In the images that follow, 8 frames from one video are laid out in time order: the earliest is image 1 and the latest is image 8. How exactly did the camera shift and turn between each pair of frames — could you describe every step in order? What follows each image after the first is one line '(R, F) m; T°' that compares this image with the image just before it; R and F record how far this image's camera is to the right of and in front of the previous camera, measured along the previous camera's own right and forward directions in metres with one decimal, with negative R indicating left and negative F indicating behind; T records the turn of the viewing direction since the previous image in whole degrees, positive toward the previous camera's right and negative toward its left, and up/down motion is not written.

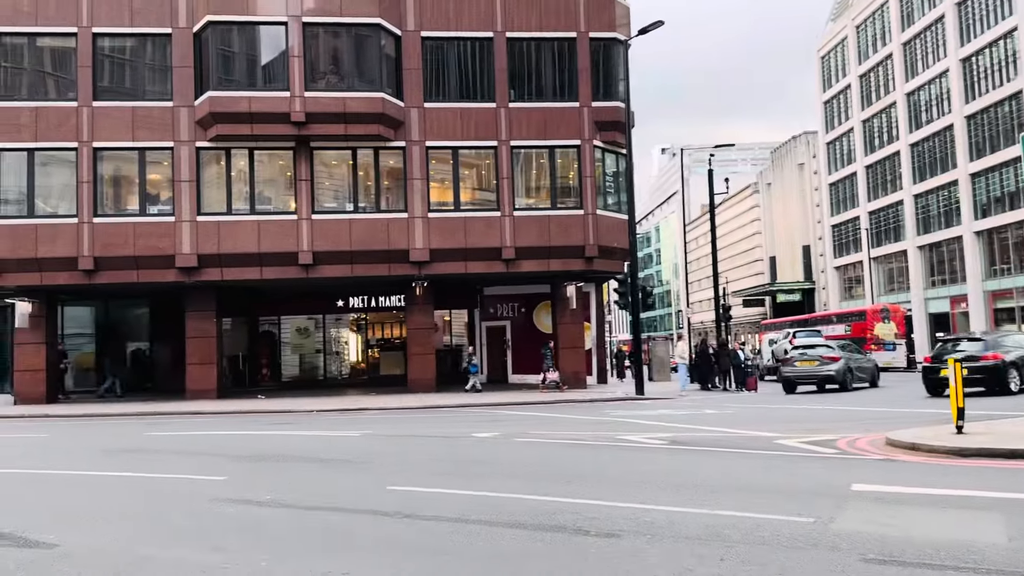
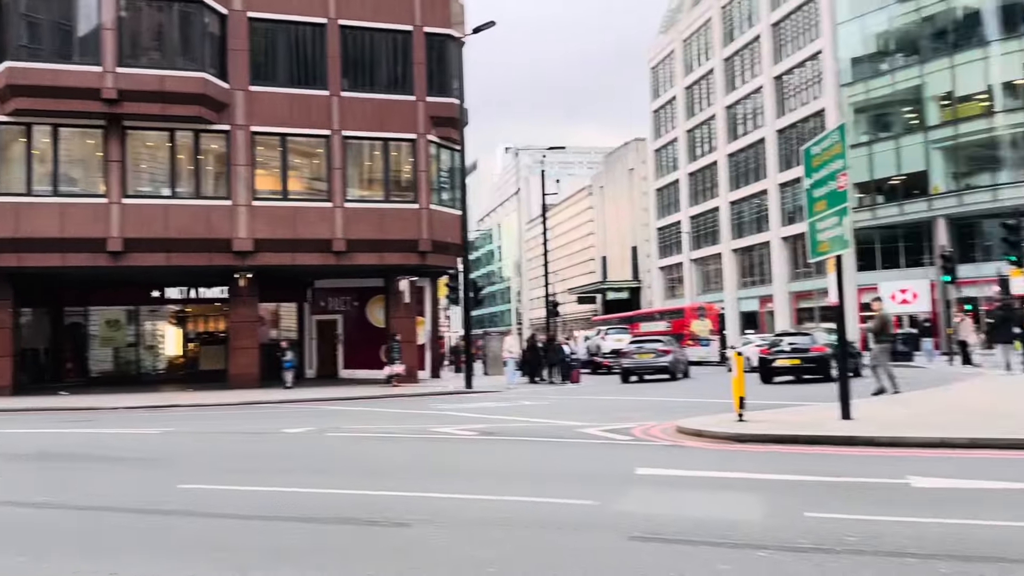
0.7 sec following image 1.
(+0.5, 0.0) m; +11°
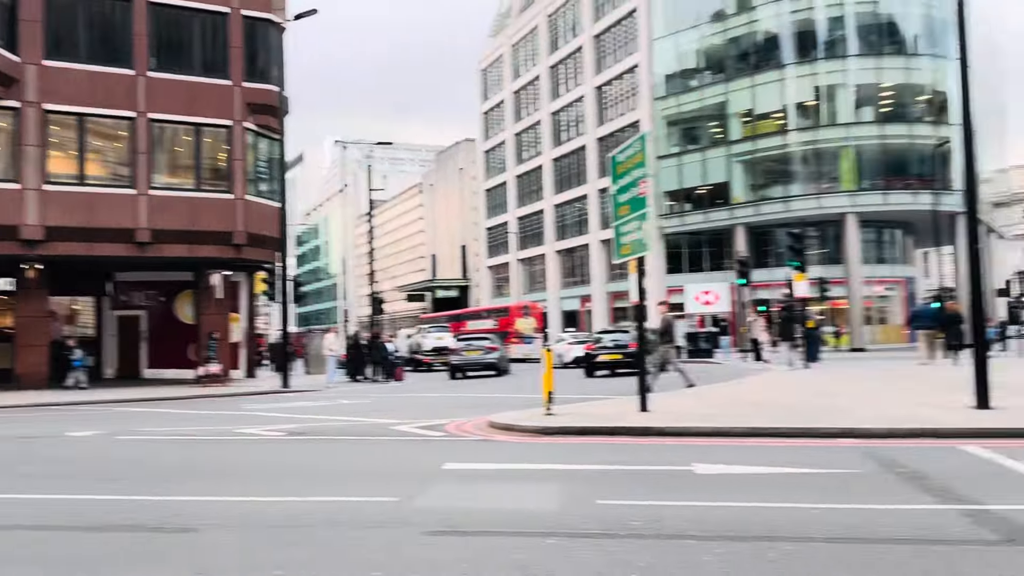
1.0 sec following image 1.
(+0.3, 0.0) m; +12°
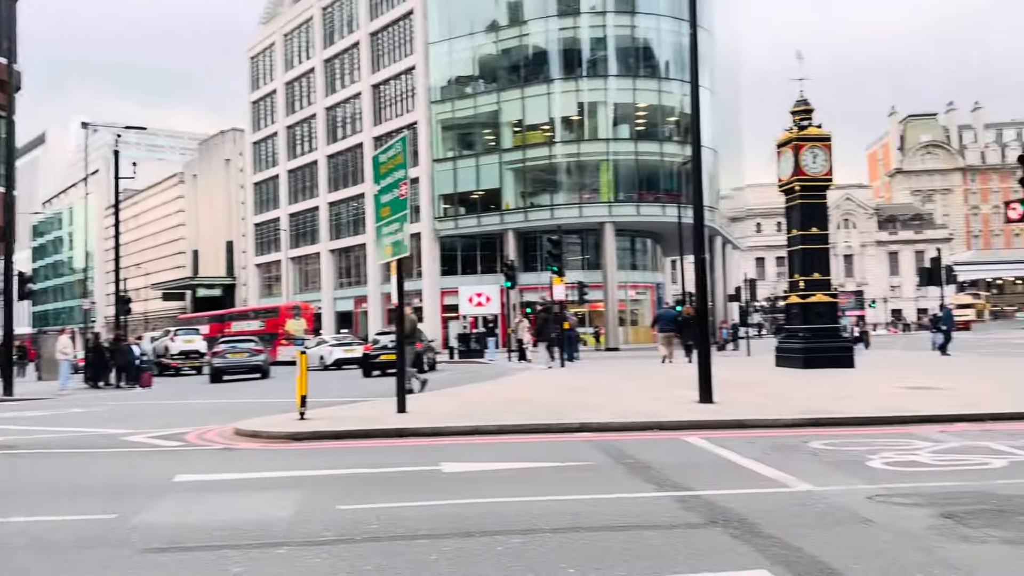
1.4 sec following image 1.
(+0.4, -0.1) m; +15°
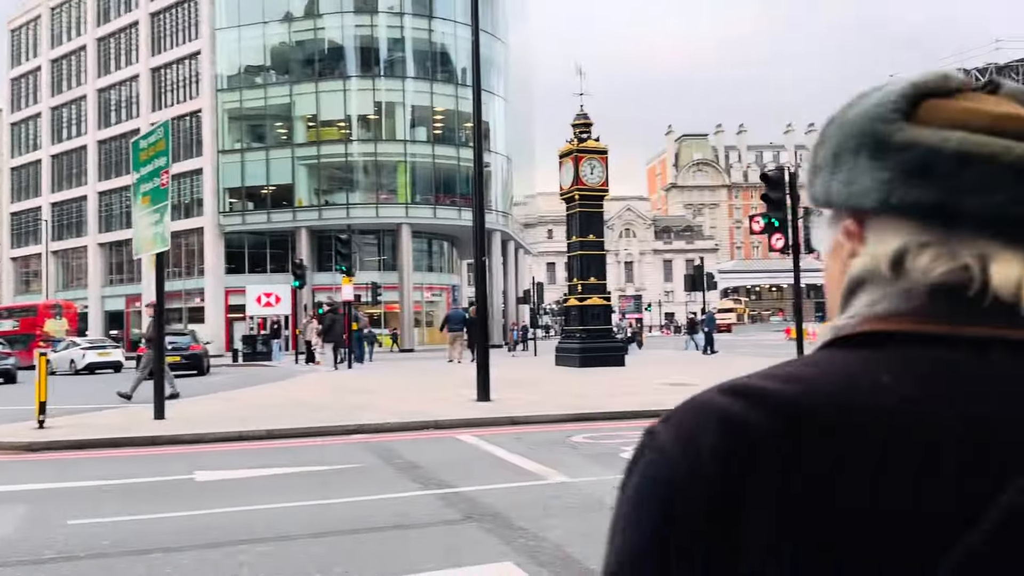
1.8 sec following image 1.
(+0.5, -0.1) m; +13°
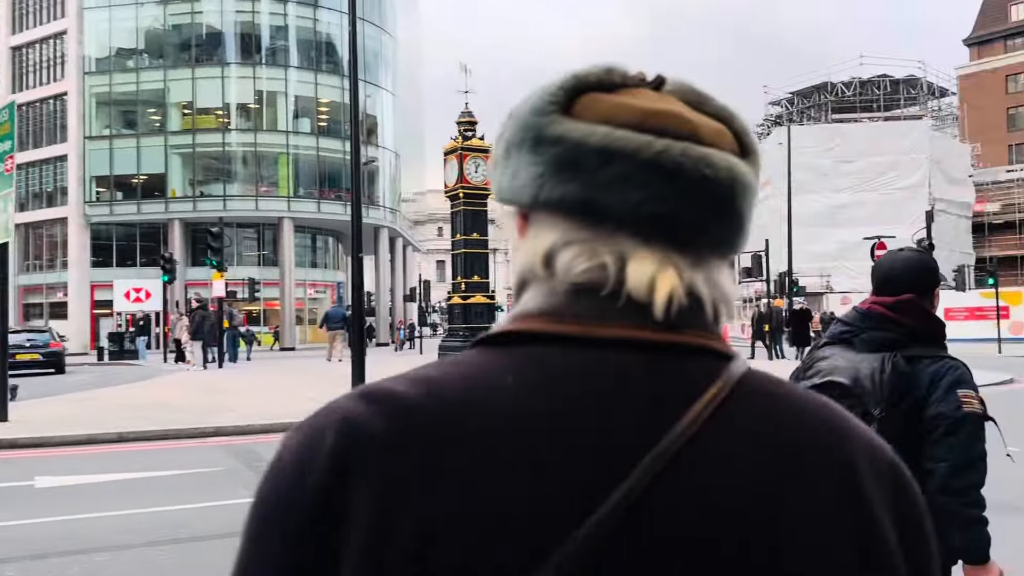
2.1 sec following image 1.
(+0.4, +0.1) m; +7°
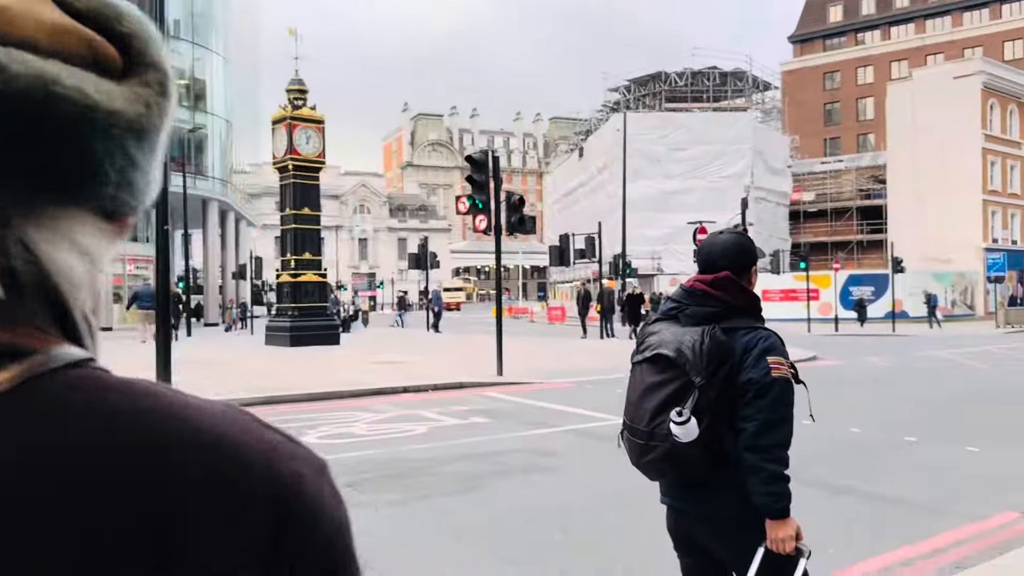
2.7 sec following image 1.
(+0.6, +0.2) m; +10°
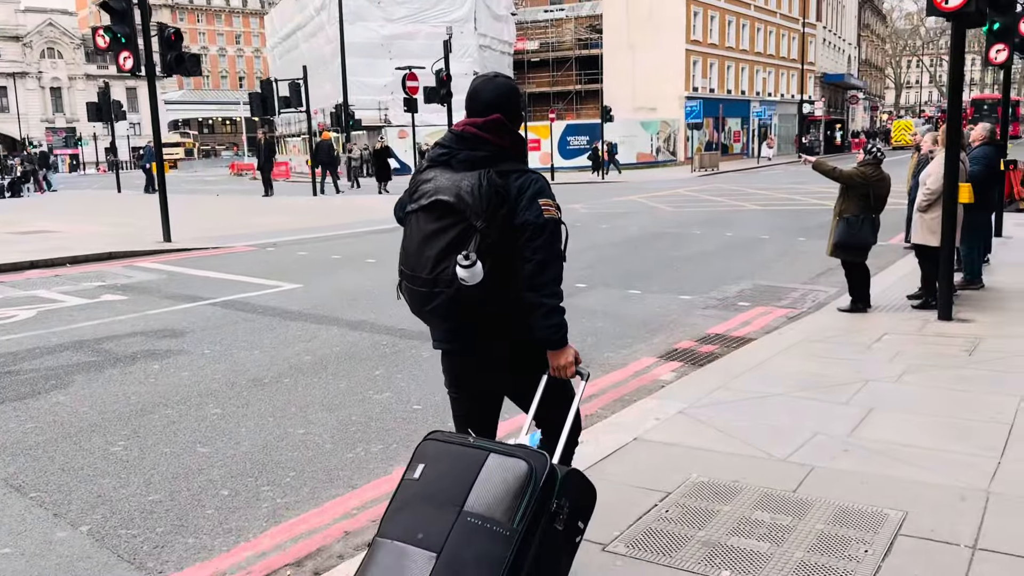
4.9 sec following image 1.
(+1.3, +0.9) m; +17°
